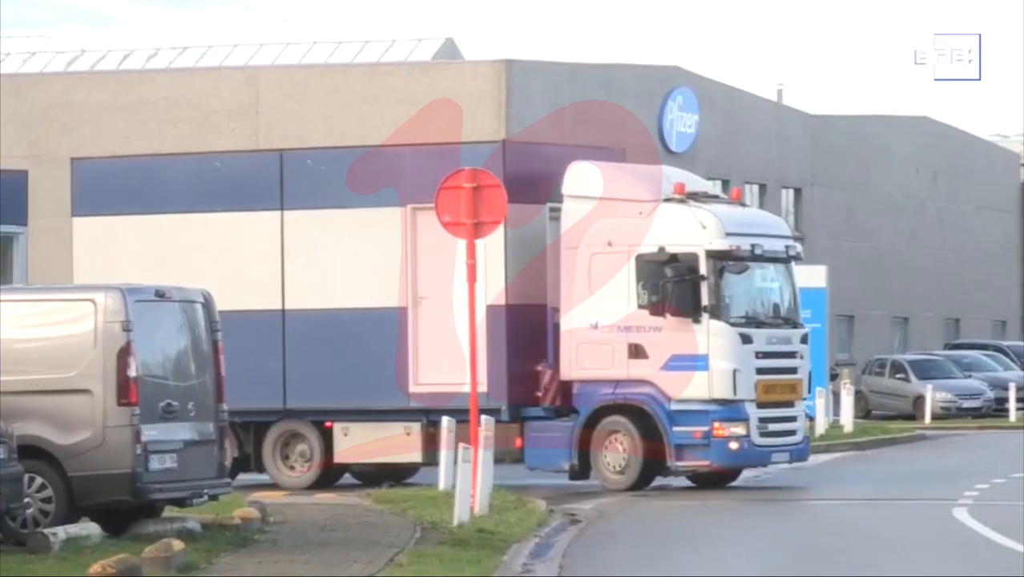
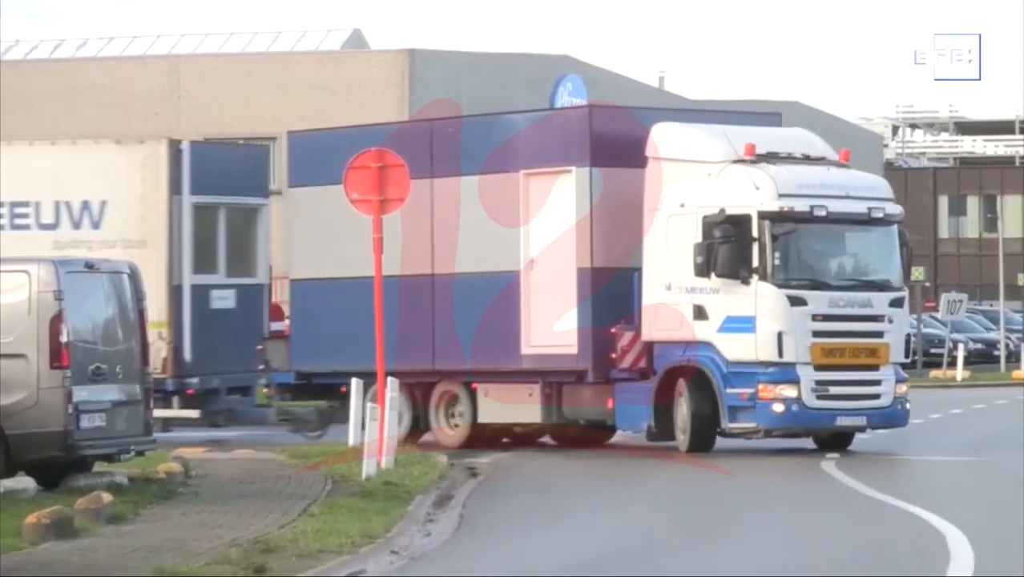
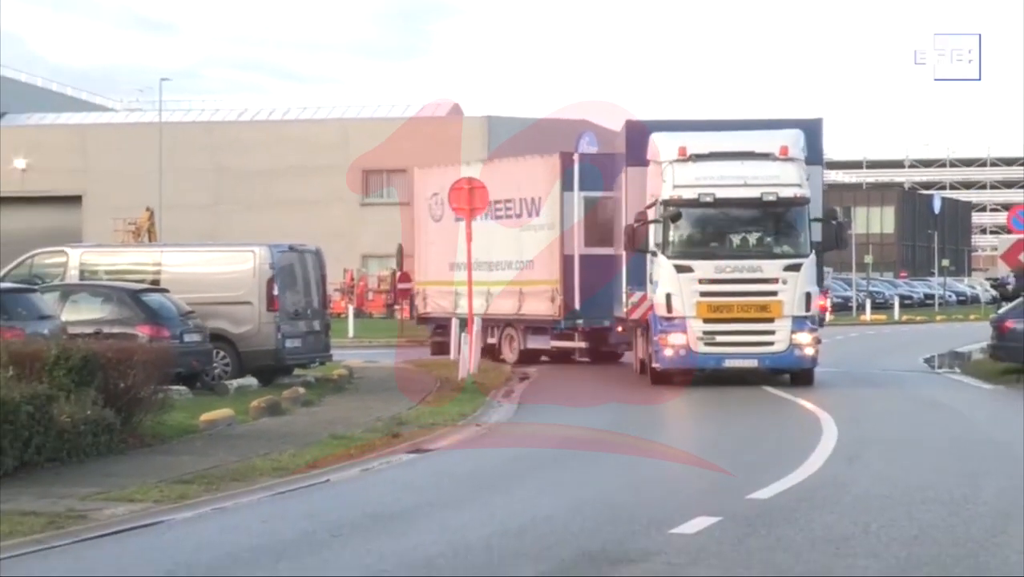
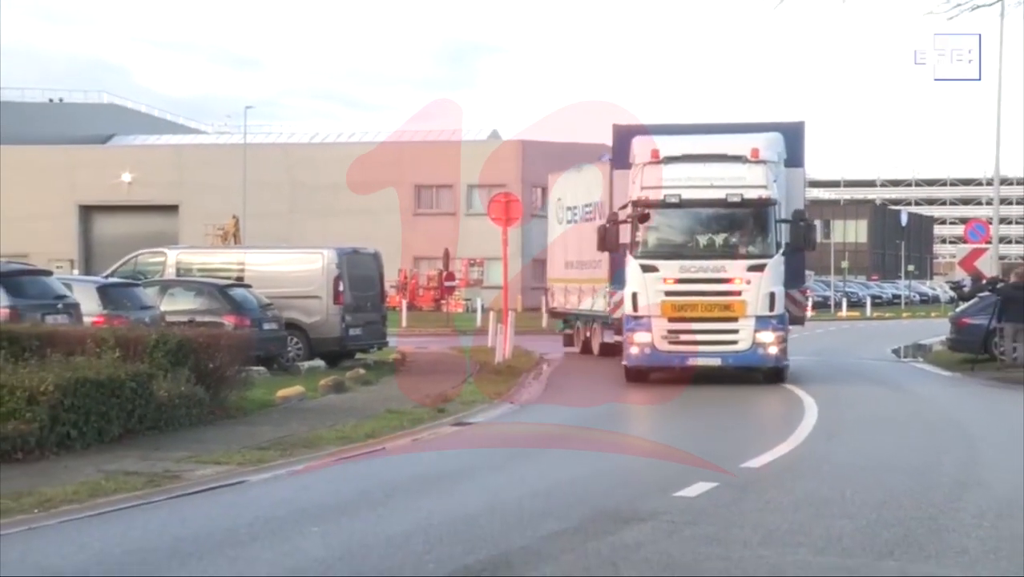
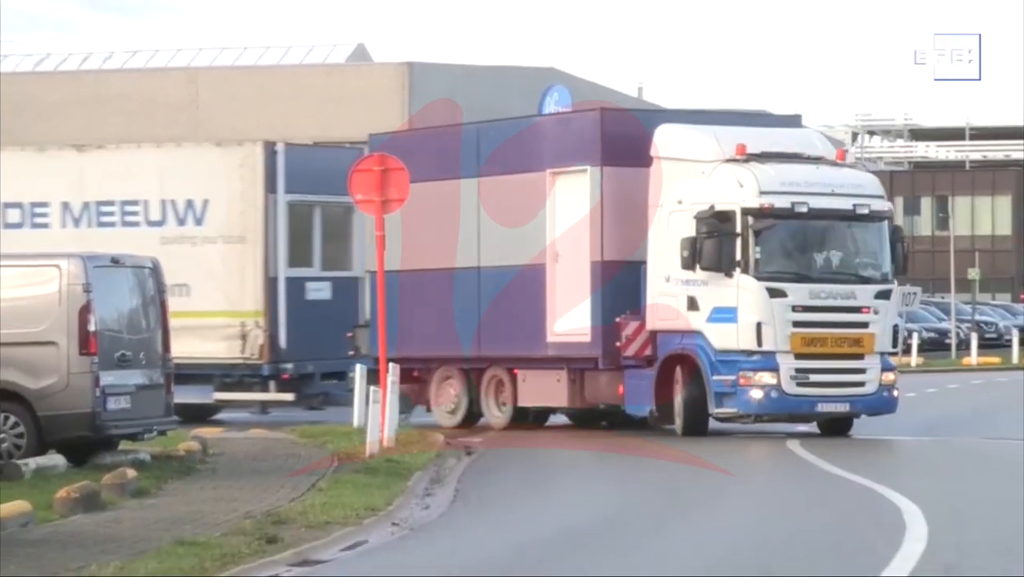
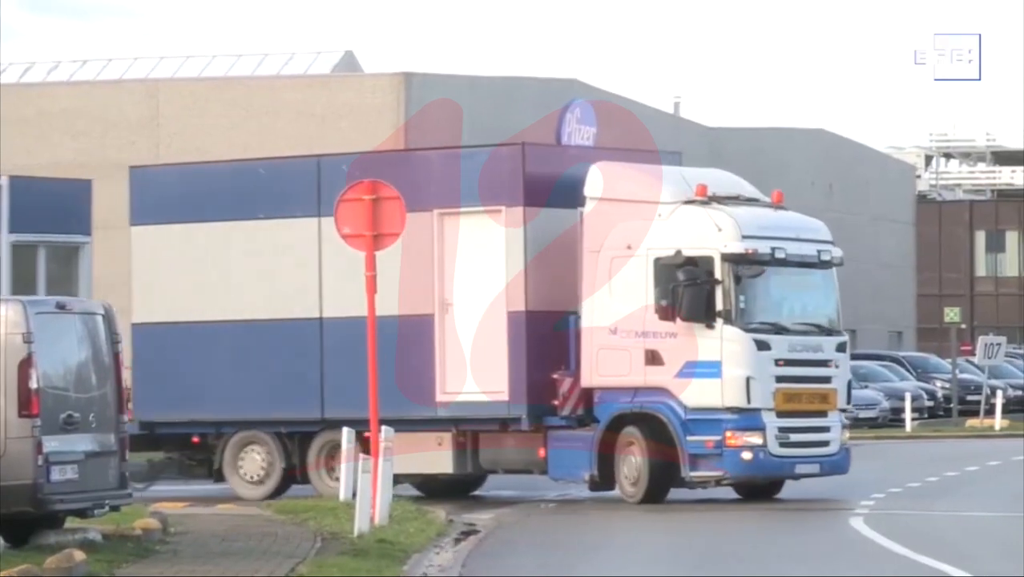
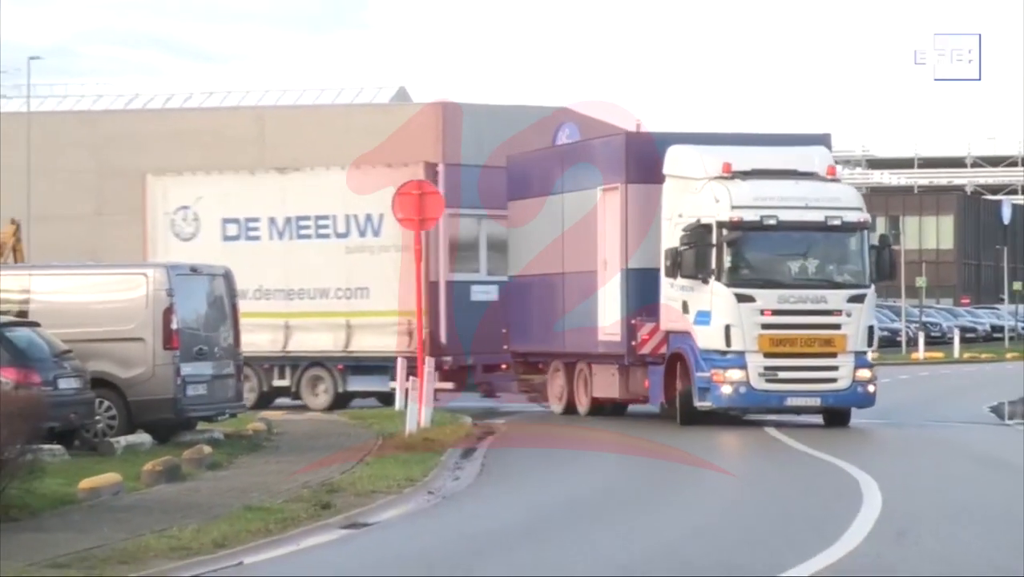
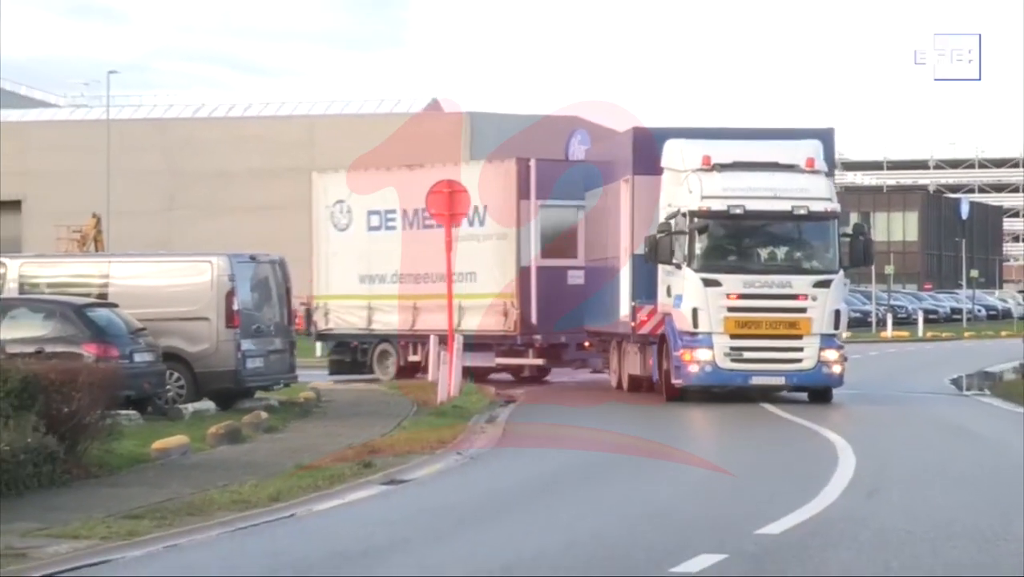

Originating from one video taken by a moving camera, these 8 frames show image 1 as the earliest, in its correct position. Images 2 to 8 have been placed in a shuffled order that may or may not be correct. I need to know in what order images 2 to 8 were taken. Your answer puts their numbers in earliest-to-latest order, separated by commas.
6, 2, 5, 7, 8, 3, 4
